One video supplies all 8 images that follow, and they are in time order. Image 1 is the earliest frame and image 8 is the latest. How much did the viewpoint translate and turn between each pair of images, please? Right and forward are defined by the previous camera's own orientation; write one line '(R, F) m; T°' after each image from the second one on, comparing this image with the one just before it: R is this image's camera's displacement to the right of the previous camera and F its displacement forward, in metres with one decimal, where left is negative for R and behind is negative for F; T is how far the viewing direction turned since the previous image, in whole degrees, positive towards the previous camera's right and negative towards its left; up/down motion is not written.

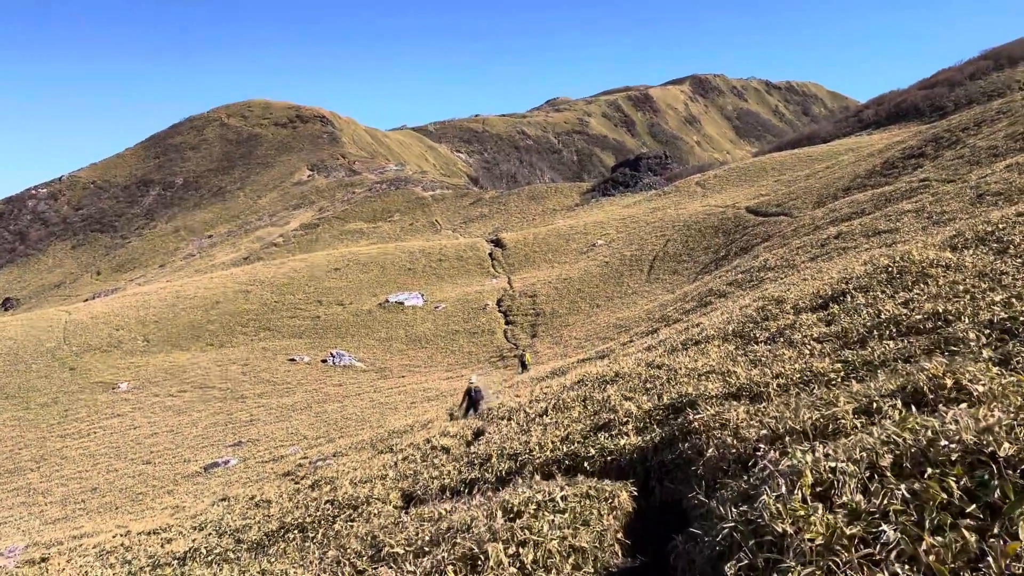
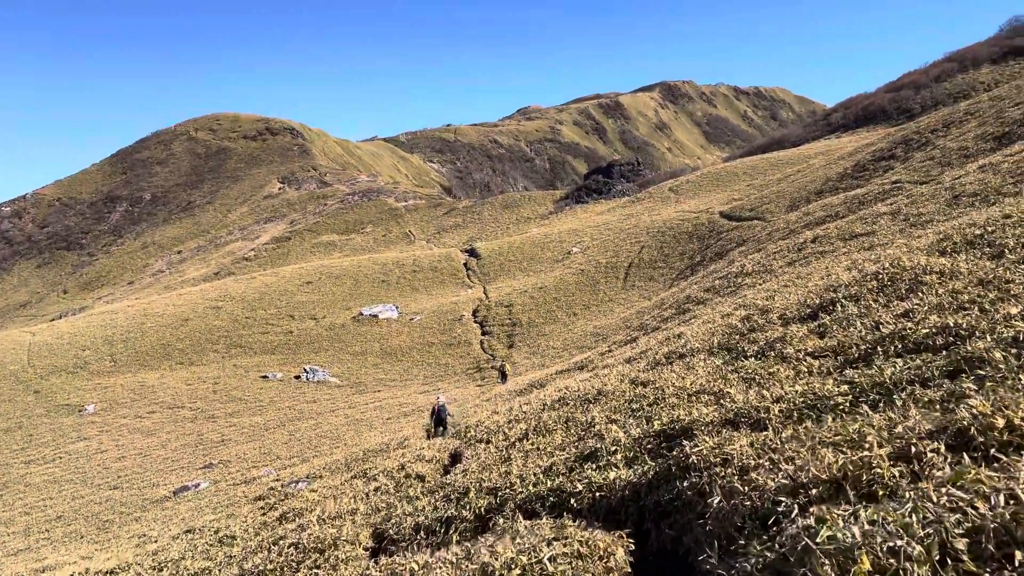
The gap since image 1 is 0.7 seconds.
(0.0, +0.4) m; +2°
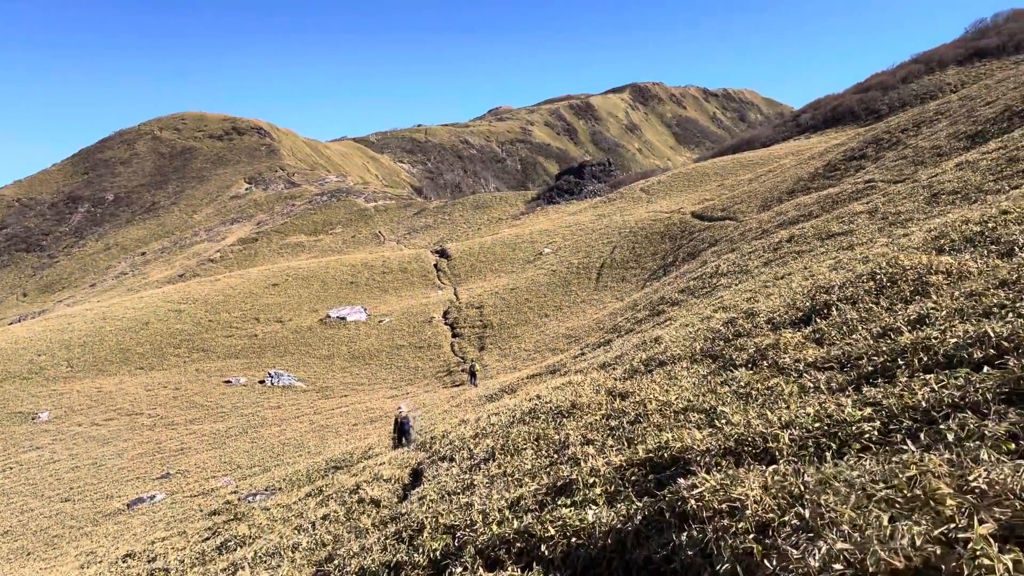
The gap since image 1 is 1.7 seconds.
(+0.1, +0.8) m; +2°
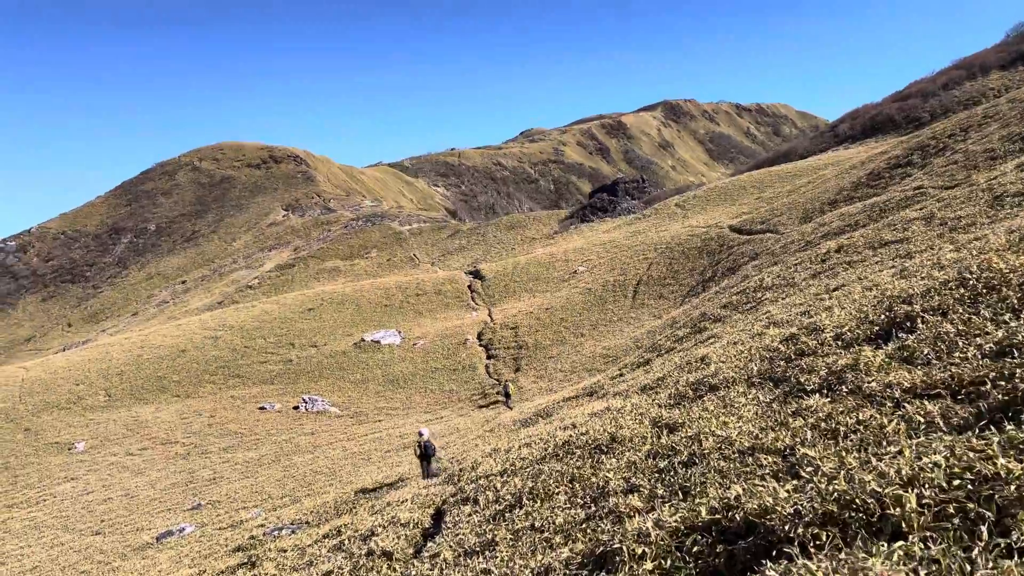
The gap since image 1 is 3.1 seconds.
(+0.1, +1.0) m; -3°
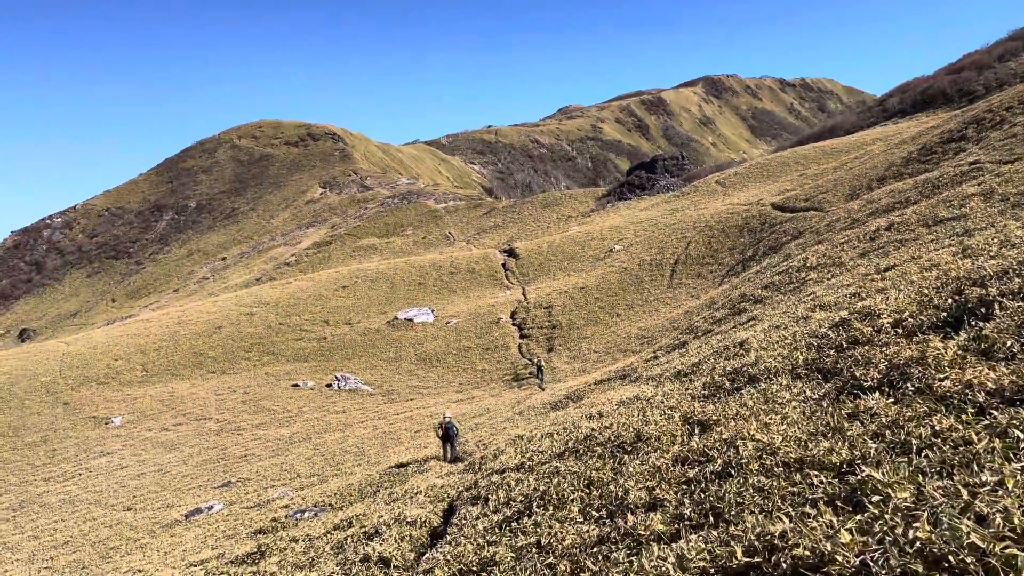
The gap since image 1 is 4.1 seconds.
(+0.2, +0.7) m; -3°
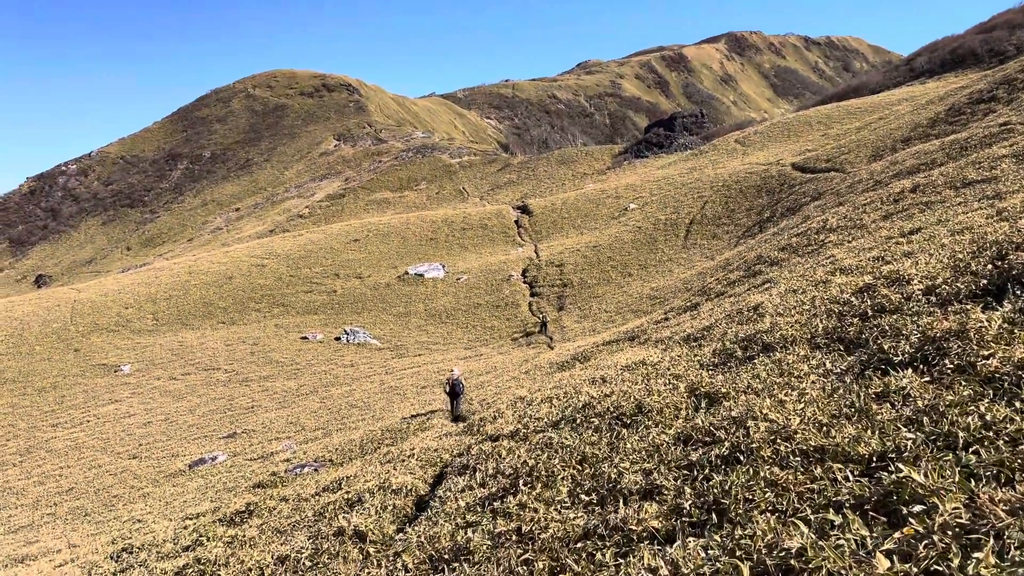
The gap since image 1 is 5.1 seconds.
(+0.1, +0.6) m; -1°
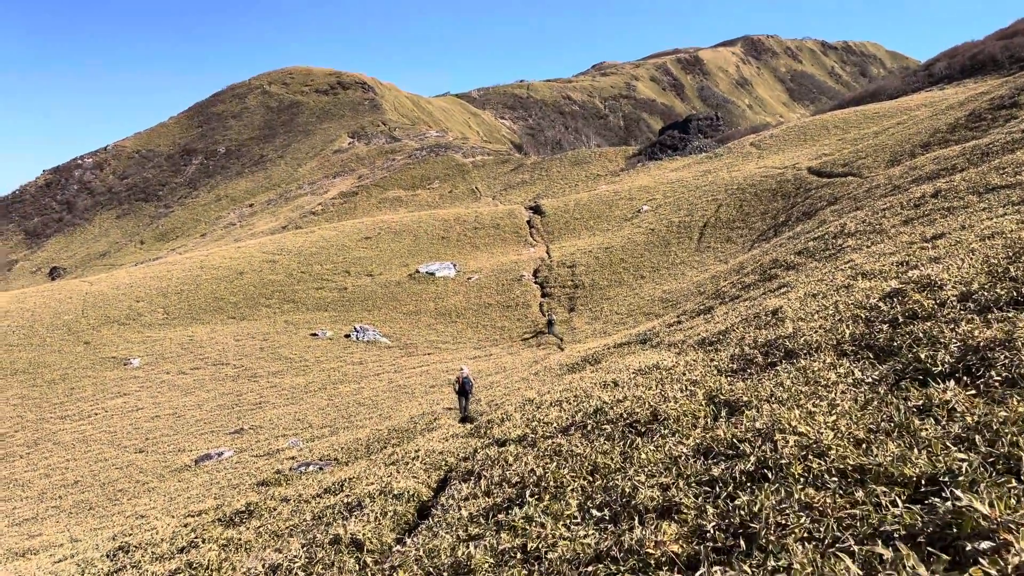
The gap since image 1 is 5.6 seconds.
(0.0, +0.3) m; -1°
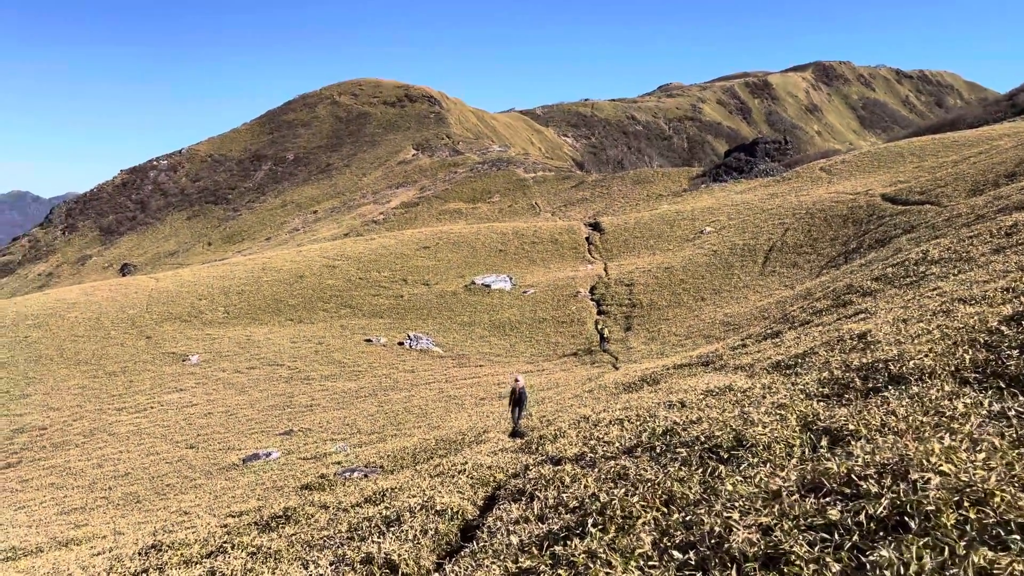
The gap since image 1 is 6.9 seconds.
(-0.1, +0.6) m; -4°
